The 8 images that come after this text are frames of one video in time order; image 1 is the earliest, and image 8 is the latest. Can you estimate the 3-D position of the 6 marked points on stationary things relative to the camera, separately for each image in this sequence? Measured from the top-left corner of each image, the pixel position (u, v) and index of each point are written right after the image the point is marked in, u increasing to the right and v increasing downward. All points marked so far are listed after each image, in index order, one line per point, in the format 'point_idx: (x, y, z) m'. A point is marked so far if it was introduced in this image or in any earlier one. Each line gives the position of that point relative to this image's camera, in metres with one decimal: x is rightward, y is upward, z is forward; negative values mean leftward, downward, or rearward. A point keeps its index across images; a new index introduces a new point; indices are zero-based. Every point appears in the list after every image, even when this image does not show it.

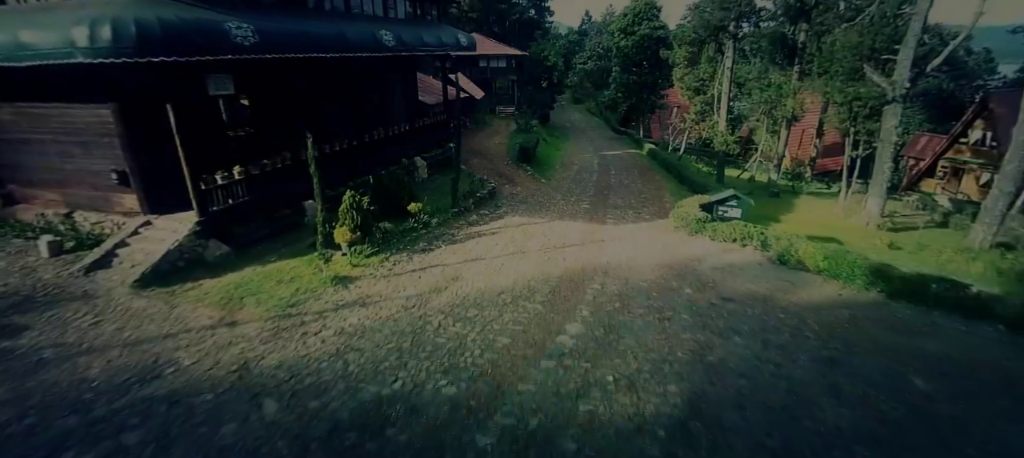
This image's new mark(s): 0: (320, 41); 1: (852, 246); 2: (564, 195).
0: (-6.2, +6.0, +12.1) m
1: (+14.3, -0.7, +15.7) m
2: (+2.6, +1.7, +19.2) m
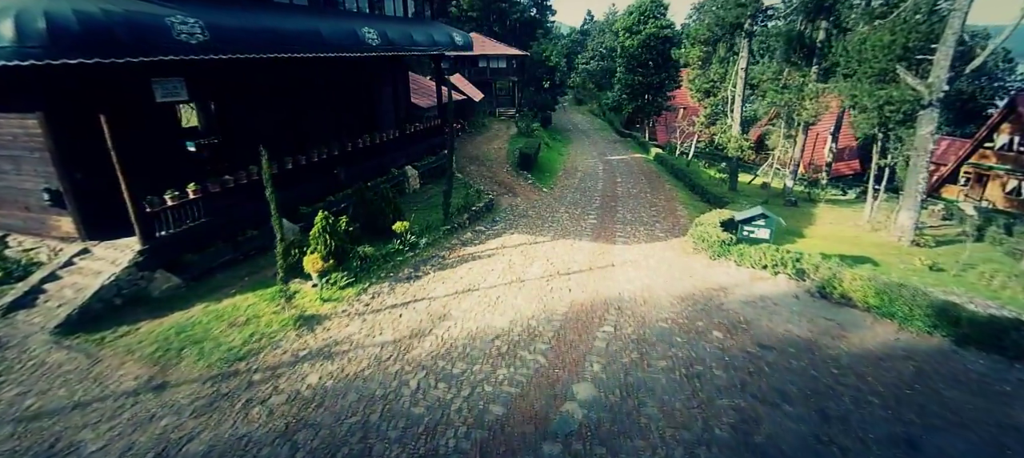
0: (-6.3, +5.3, +10.6) m
1: (+14.2, -1.5, +14.1) m
2: (+2.6, +1.0, +17.7) m
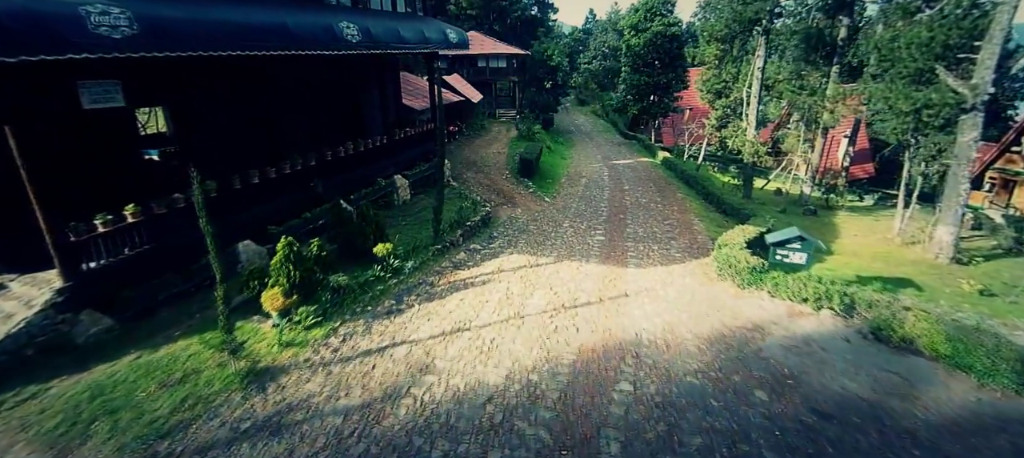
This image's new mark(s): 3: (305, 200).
0: (-6.4, +4.7, +9.0) m
1: (+14.2, -2.1, +12.5) m
2: (+2.5, +0.3, +16.1) m
3: (-6.7, +0.9, +12.1) m
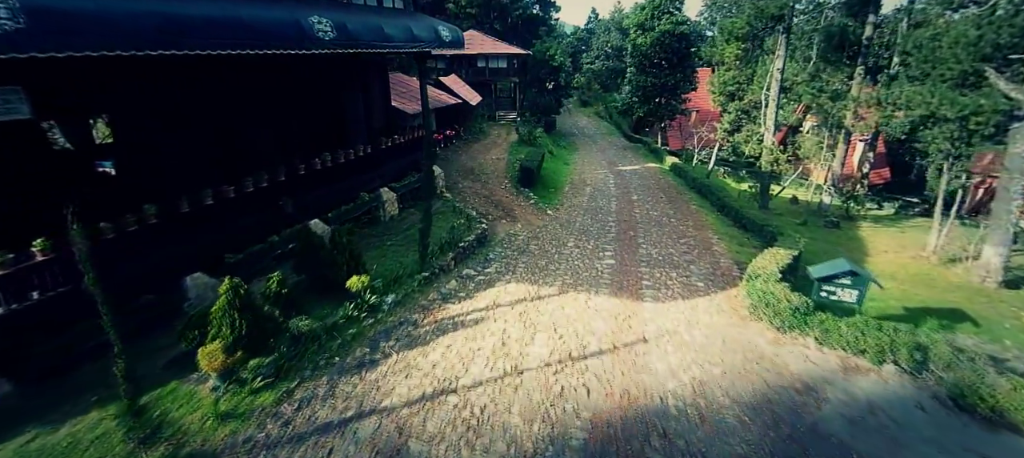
0: (-6.4, +4.0, +7.5) m
1: (+14.1, -2.9, +10.9) m
2: (+2.5, -0.4, +14.5) m
3: (-6.7, +0.2, +10.5) m
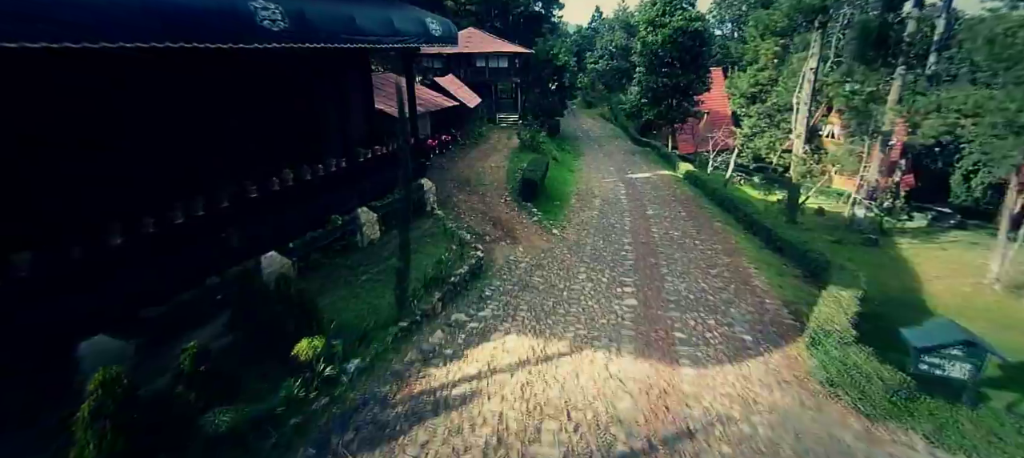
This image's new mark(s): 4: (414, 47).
0: (-6.4, +3.1, +5.3) m
1: (+14.1, -3.8, +8.7) m
2: (+2.5, -1.3, +12.4) m
3: (-6.7, -0.7, +8.4) m
4: (-3.2, +6.0, +12.3) m
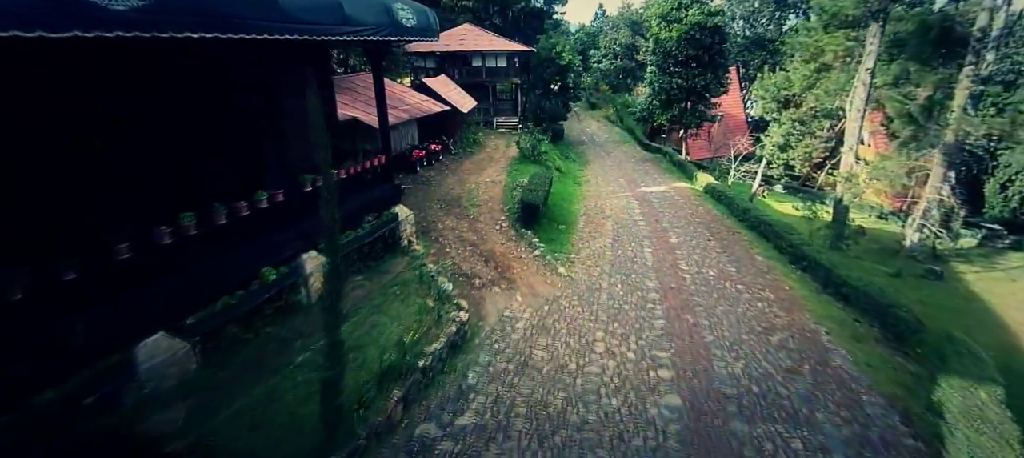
0: (-6.6, +1.8, +2.4) m
1: (+13.9, -5.2, +5.6) m
2: (+2.4, -2.6, +9.4) m
3: (-6.9, -2.0, +5.4) m
4: (-3.3, +4.7, +9.3) m
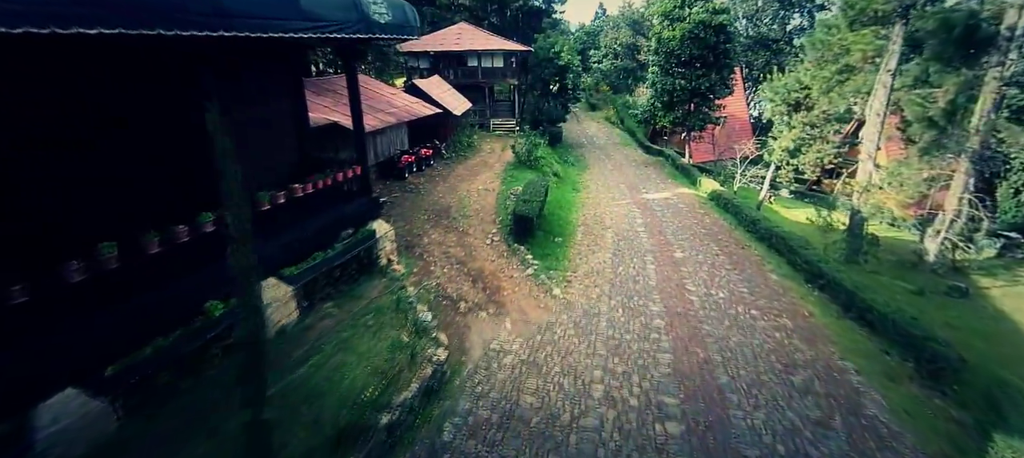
0: (-6.9, +1.2, +1.2) m
1: (+13.6, -5.7, +4.5) m
2: (+2.0, -3.1, +8.2) m
3: (-7.2, -2.5, +4.3) m
4: (-3.6, +4.2, +8.2) m
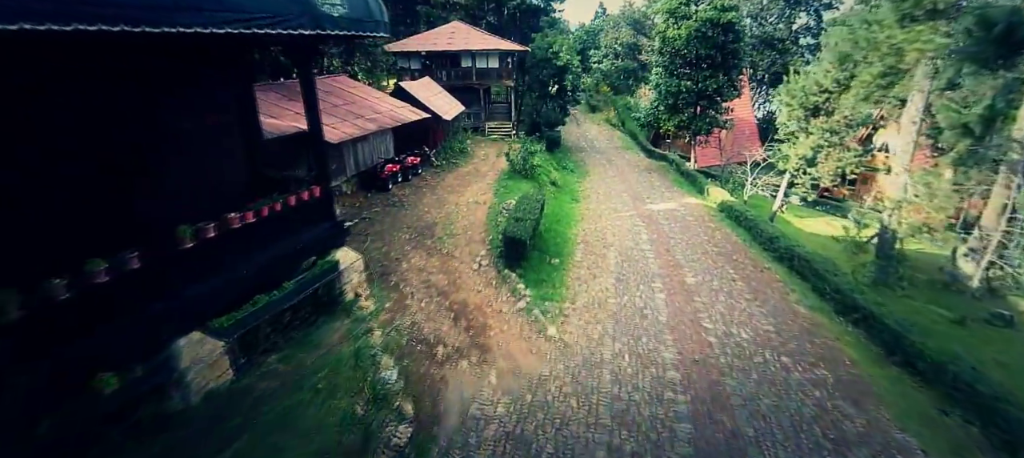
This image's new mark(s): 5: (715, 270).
0: (-7.2, +0.5, -0.4) m
1: (+13.3, -6.5, +2.9) m
2: (+1.7, -3.9, +6.6) m
3: (-7.5, -3.3, +2.6) m
4: (-4.0, +3.4, +6.6) m
5: (+7.4, -1.4, +13.7) m
